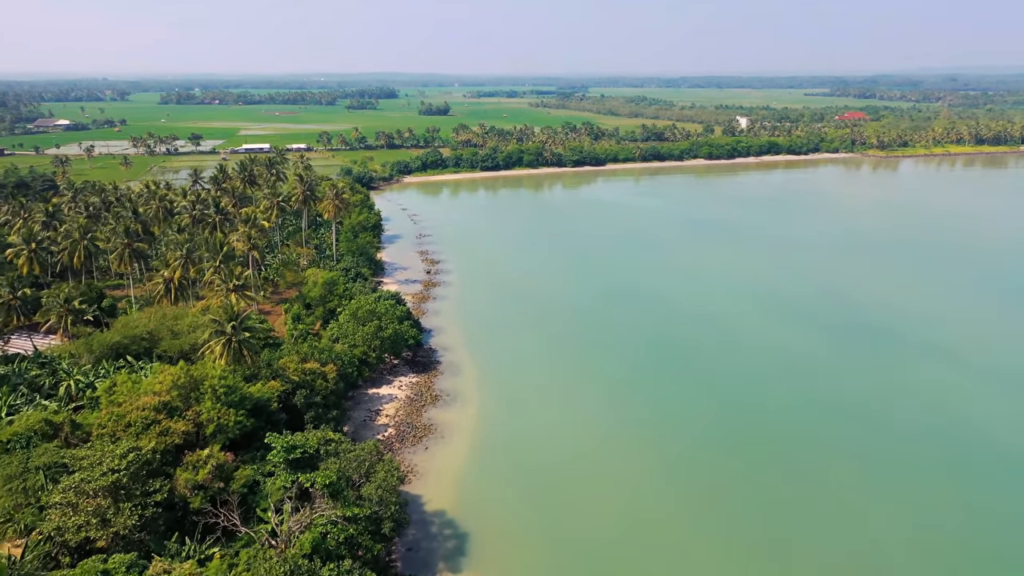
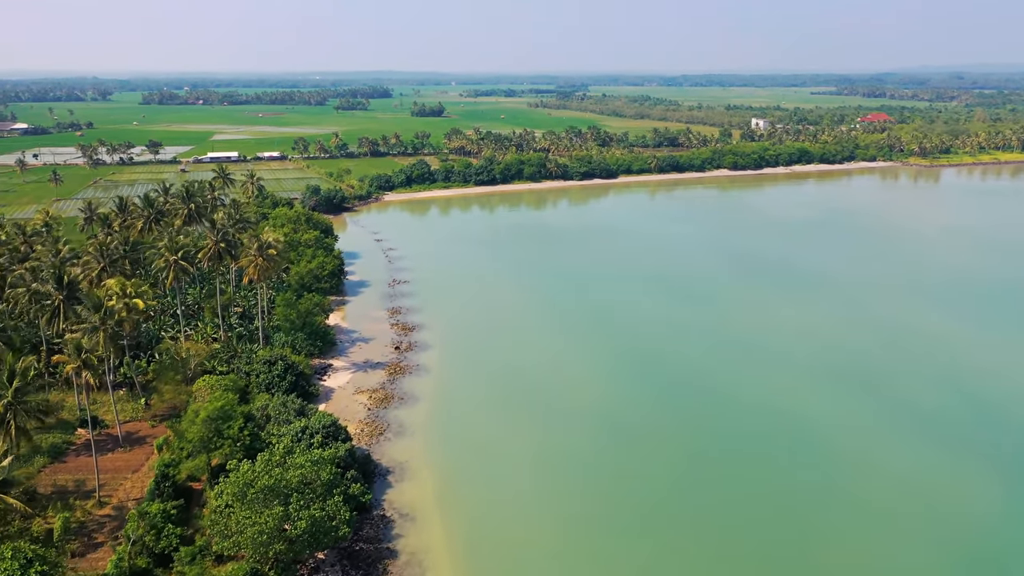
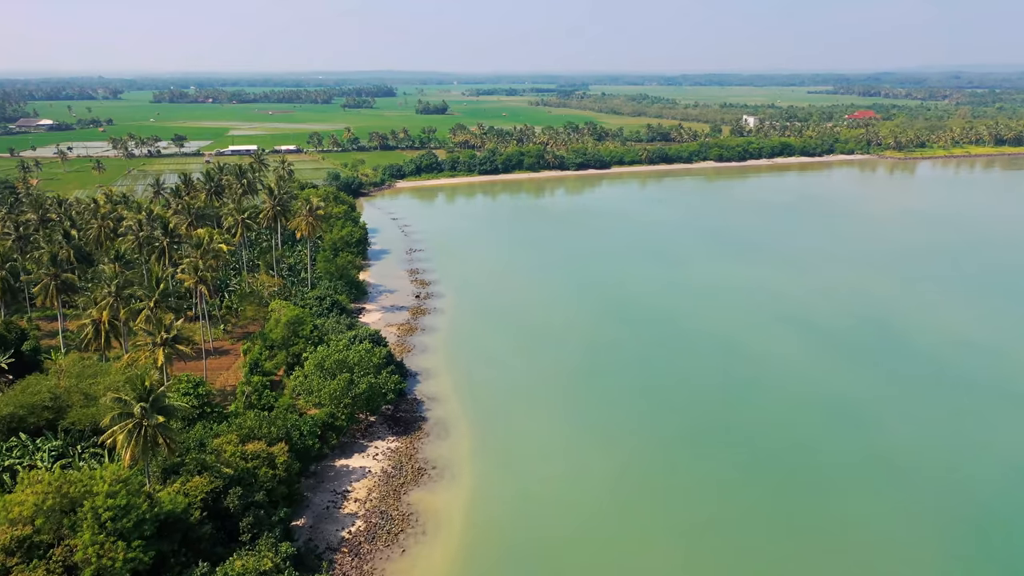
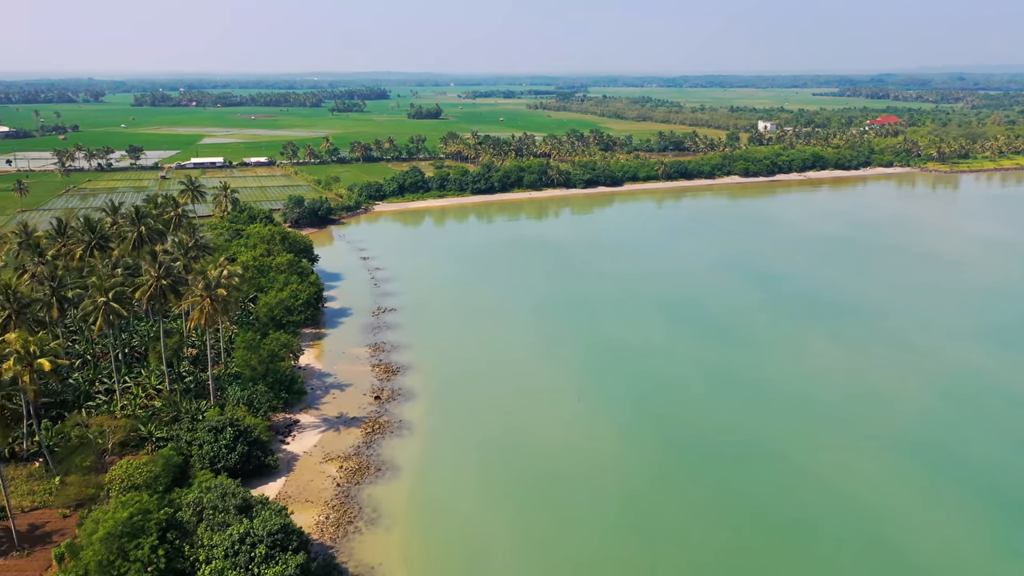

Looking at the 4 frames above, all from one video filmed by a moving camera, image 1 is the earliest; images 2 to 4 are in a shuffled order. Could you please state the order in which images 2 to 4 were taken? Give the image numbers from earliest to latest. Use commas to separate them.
3, 2, 4
